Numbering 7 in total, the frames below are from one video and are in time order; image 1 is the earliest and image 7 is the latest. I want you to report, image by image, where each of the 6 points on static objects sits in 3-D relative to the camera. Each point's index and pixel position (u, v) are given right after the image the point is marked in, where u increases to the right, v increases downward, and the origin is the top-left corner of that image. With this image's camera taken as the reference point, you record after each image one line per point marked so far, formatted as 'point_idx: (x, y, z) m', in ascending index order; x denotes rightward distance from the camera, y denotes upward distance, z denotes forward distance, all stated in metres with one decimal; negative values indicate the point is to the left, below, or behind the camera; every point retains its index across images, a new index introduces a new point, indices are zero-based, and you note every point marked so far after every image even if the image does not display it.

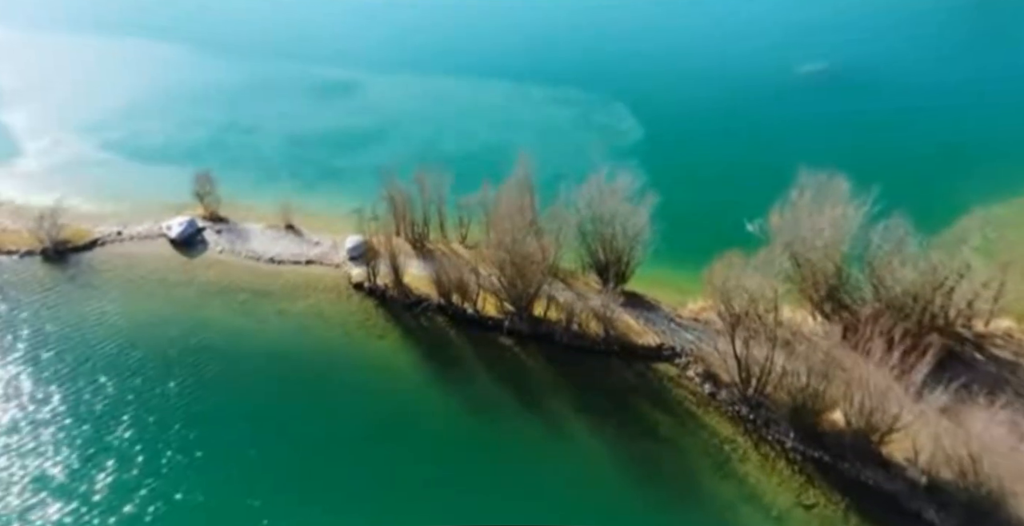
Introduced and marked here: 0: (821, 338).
0: (+9.6, -2.5, +18.6) m
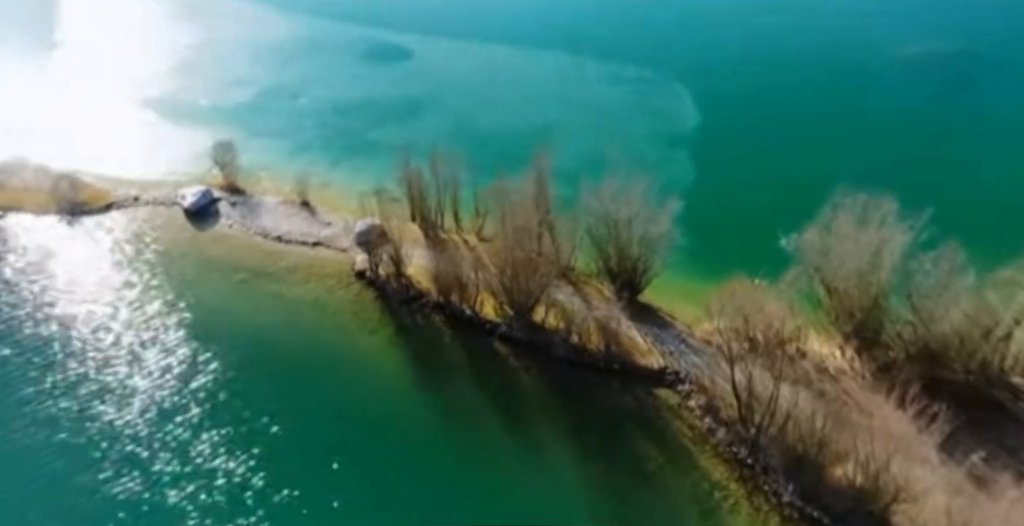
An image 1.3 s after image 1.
0: (+9.4, -3.4, +17.0) m
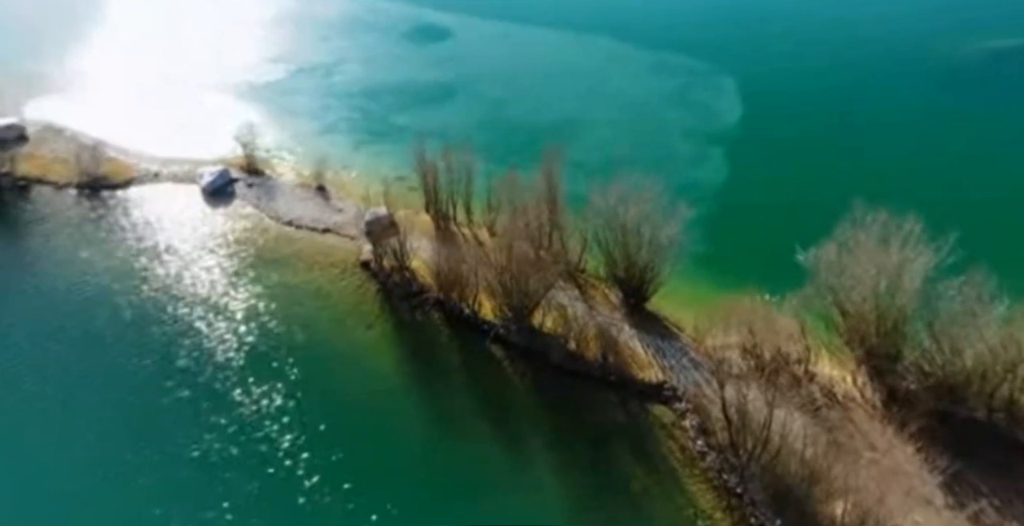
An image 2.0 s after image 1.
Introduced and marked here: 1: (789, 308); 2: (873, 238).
0: (+9.1, -4.0, +16.1) m
1: (+8.2, -1.4, +17.5) m
2: (+9.5, +0.7, +15.5) m
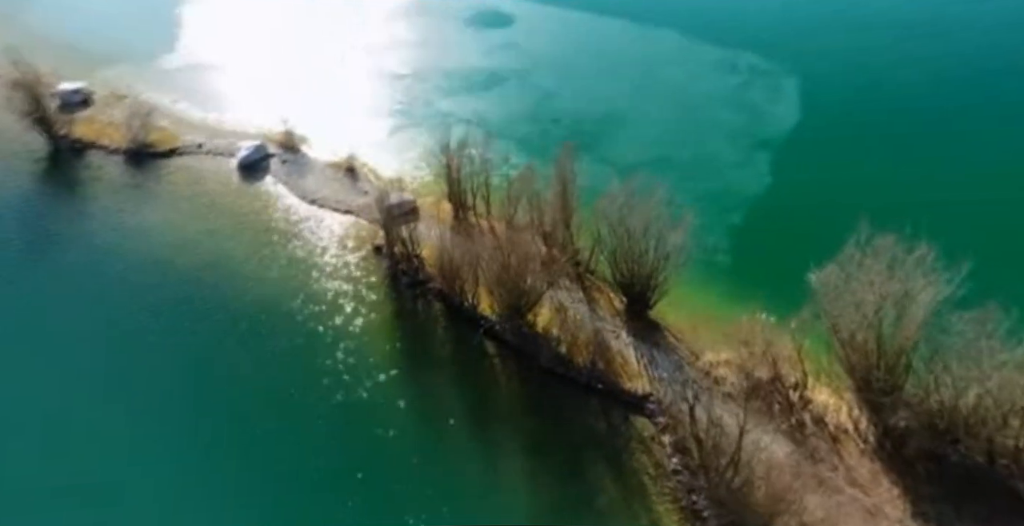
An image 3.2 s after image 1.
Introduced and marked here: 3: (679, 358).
0: (+8.6, -4.8, +15.6) m
1: (+8.0, -2.0, +16.9) m
2: (+9.2, -0.1, +14.8) m
3: (+5.2, -3.0, +18.3) m
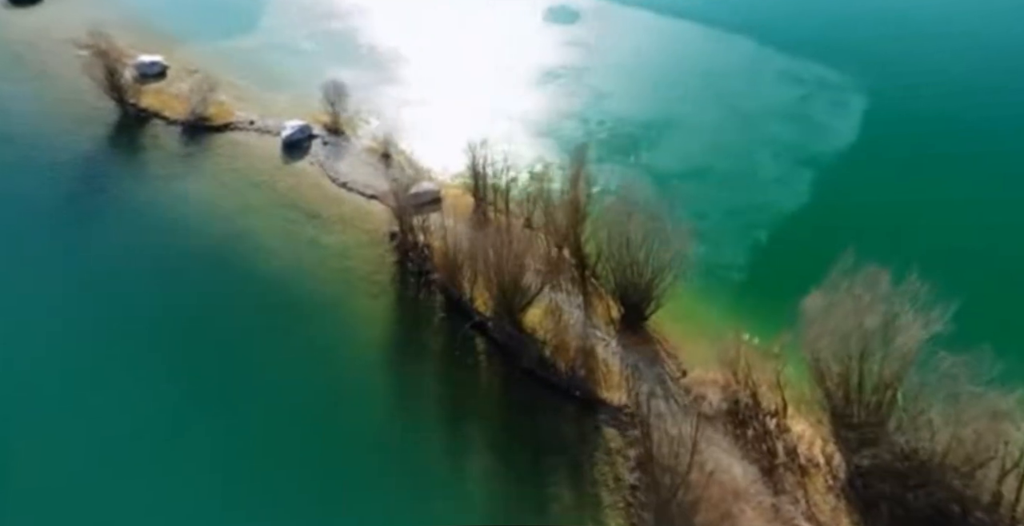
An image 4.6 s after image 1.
0: (+7.6, -5.6, +15.4) m
1: (+7.5, -2.7, +16.7) m
2: (+8.7, -1.0, +14.5) m
3: (+4.8, -3.4, +18.4) m
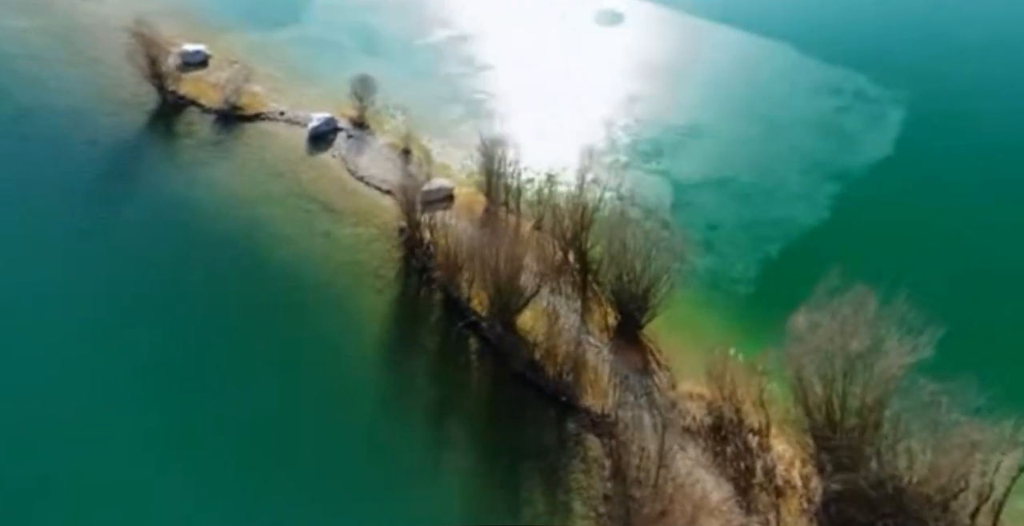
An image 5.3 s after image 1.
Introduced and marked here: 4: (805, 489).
0: (+7.0, -6.1, +15.4) m
1: (+7.1, -3.3, +16.7) m
2: (+8.2, -1.7, +14.3) m
3: (+4.5, -3.8, +18.6) m
4: (+7.7, -6.0, +15.5) m
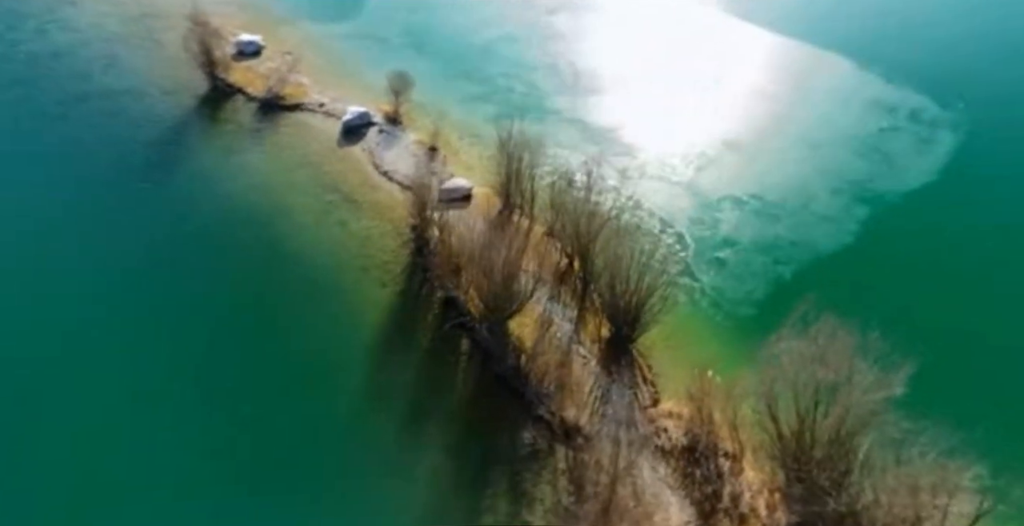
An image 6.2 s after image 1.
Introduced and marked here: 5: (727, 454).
0: (+6.0, -6.8, +15.3) m
1: (+6.5, -4.0, +16.6) m
2: (+7.5, -2.5, +14.1) m
3: (+3.9, -4.3, +18.7) m
4: (+6.8, -6.8, +15.4) m
5: (+6.1, -5.4, +16.5) m
